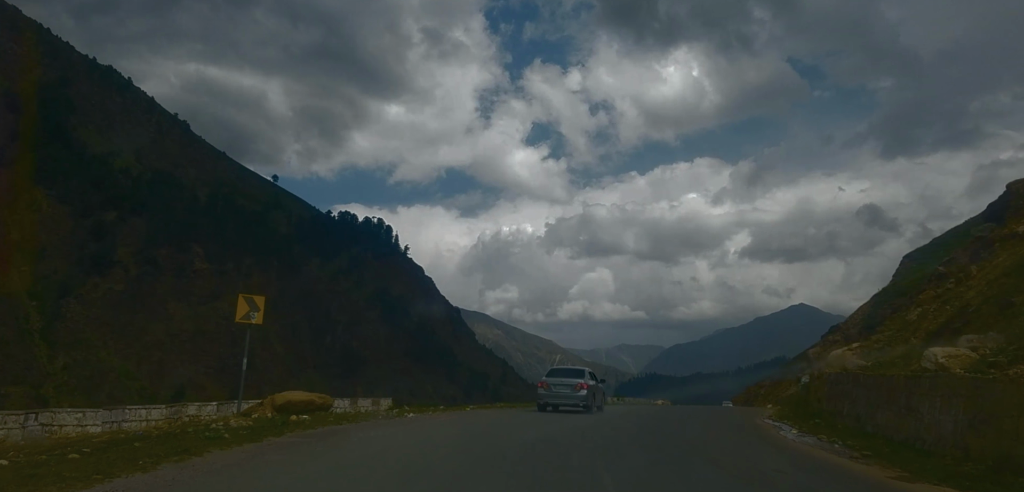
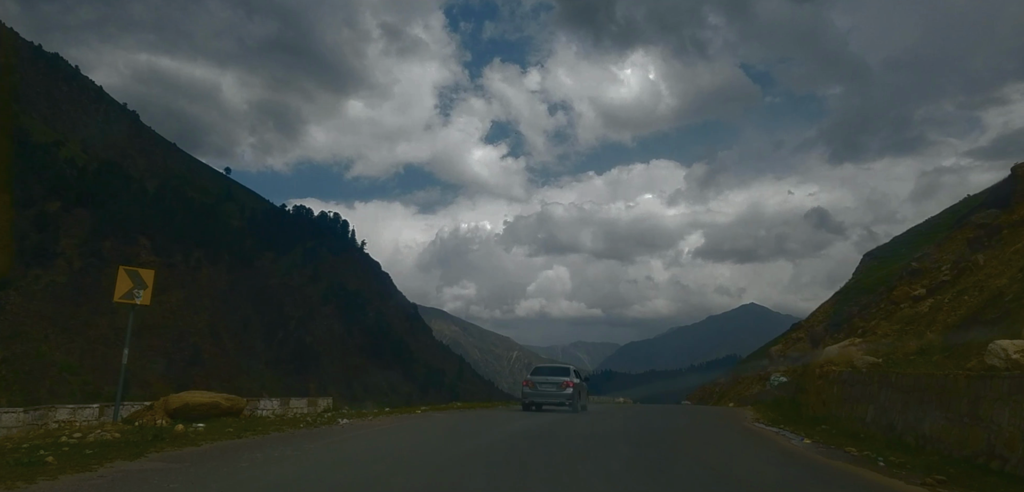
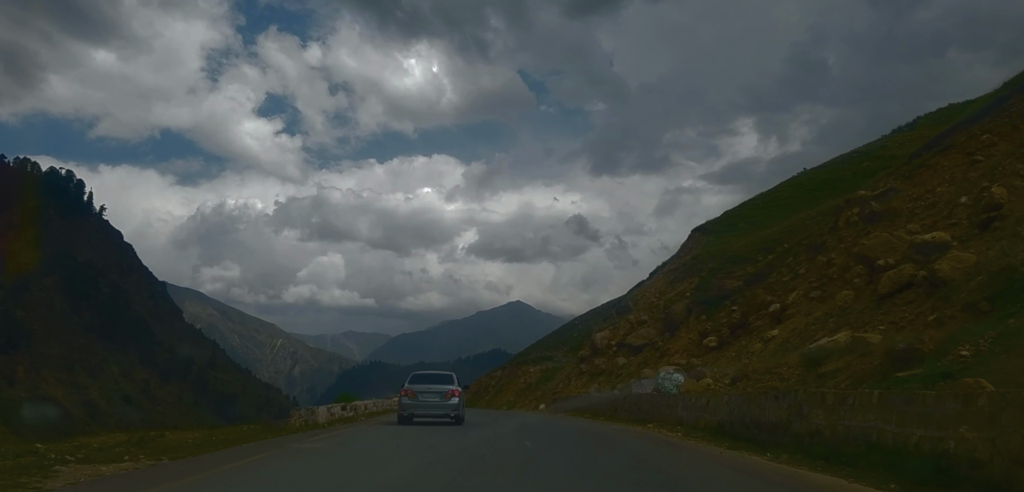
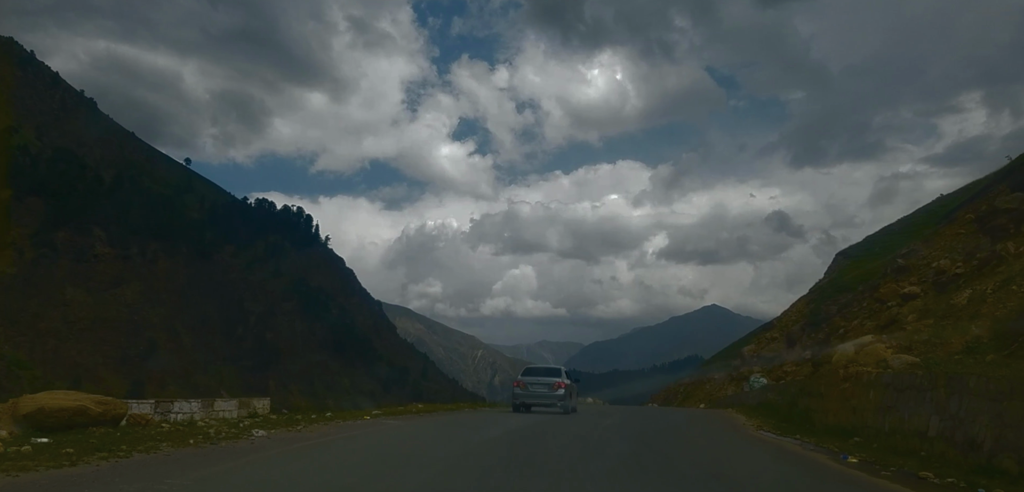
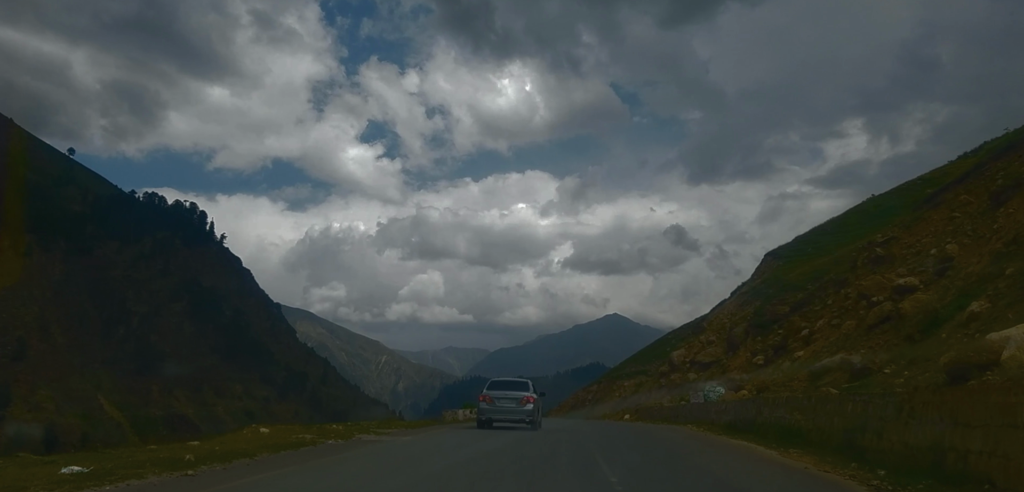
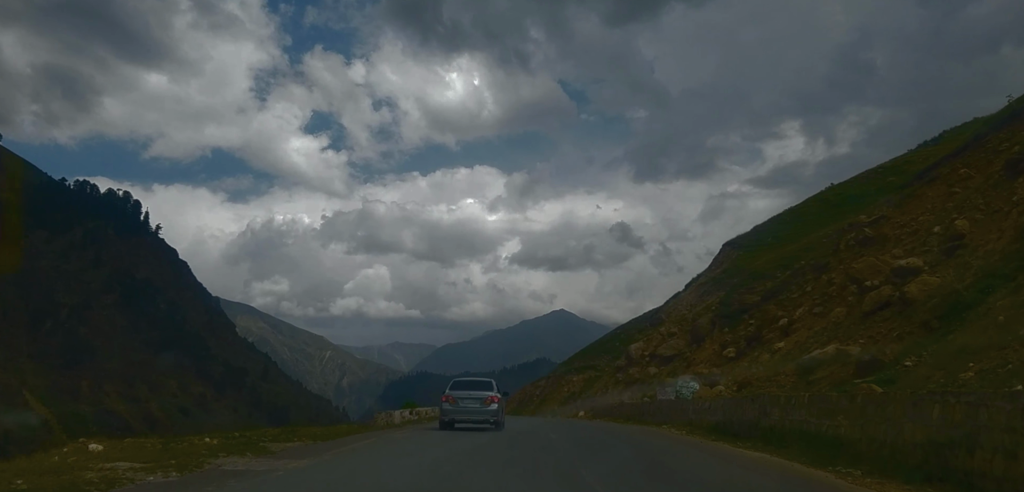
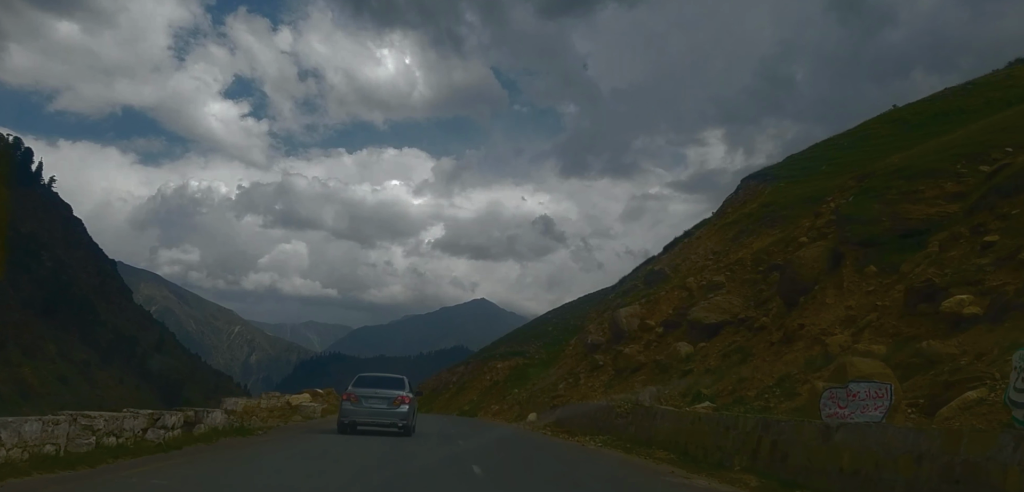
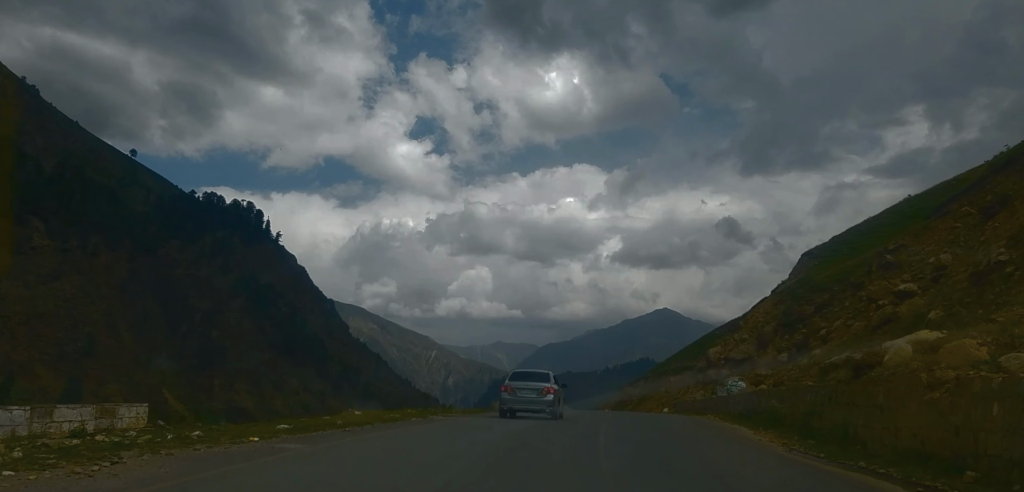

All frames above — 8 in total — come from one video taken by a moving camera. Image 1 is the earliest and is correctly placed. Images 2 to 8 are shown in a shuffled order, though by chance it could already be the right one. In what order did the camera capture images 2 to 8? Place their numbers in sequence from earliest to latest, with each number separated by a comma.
2, 4, 8, 5, 6, 3, 7
